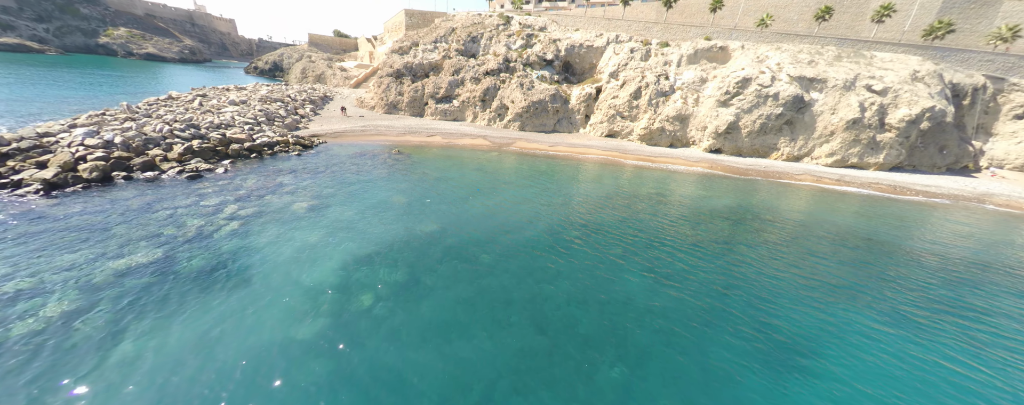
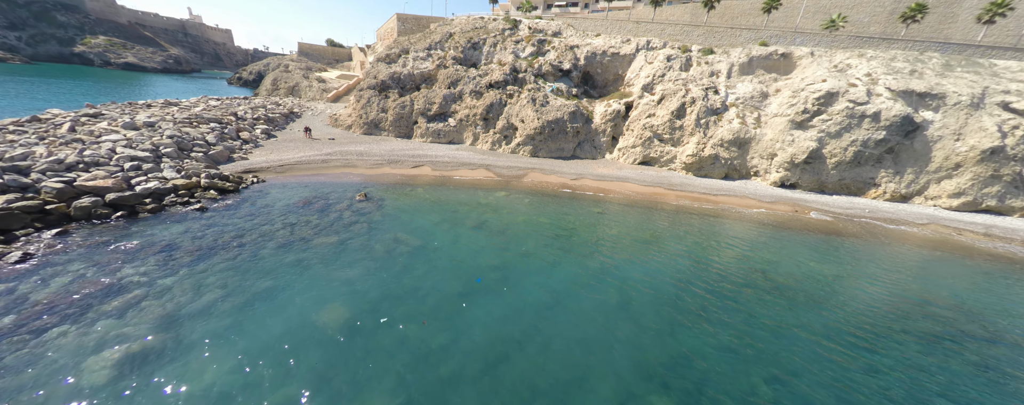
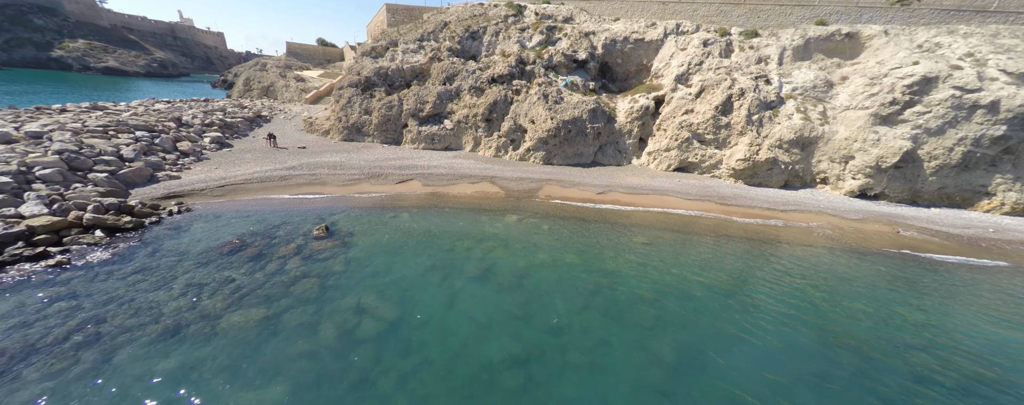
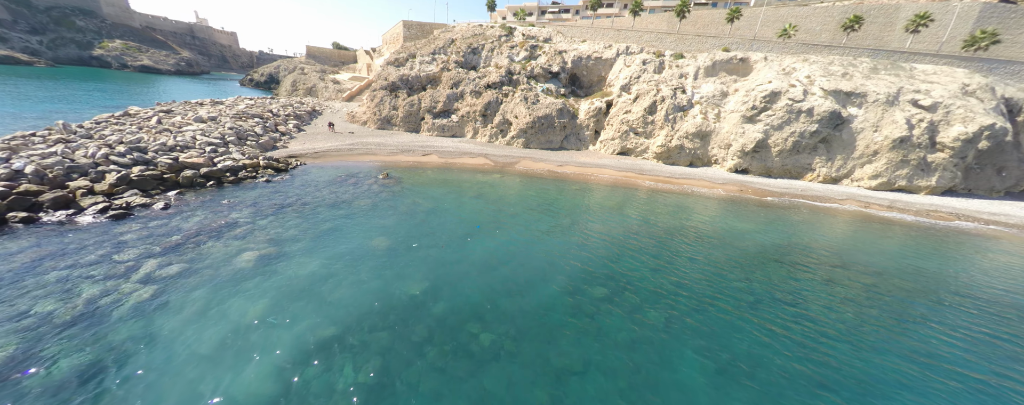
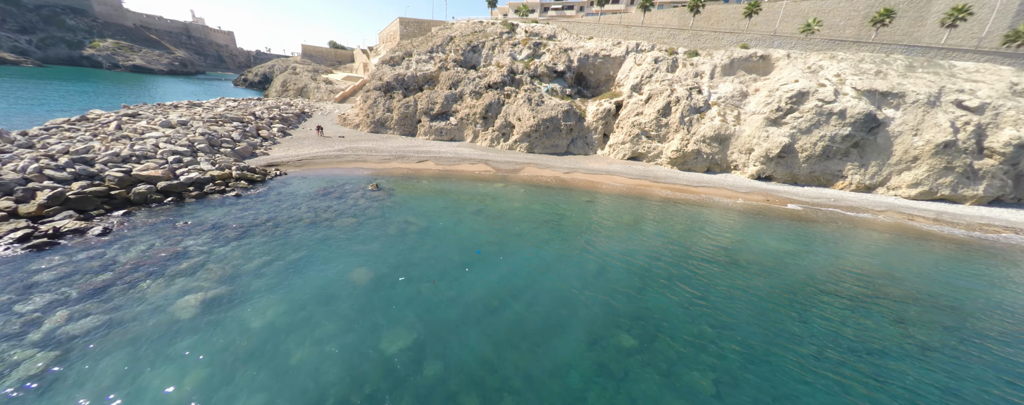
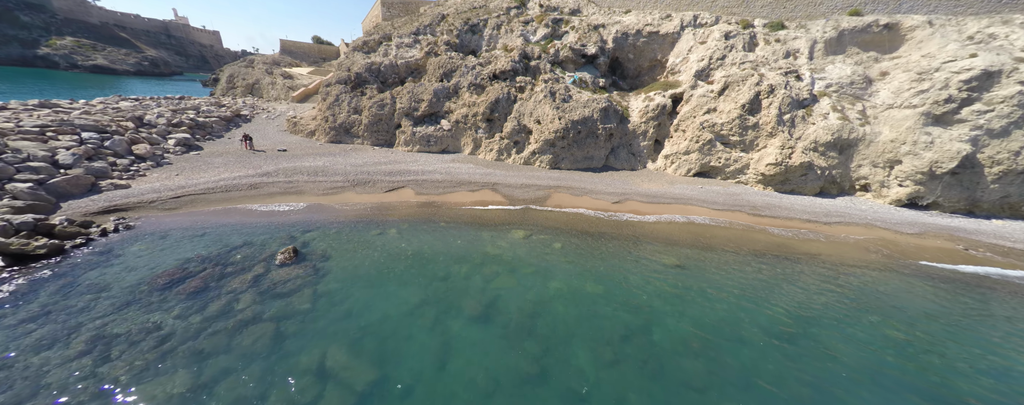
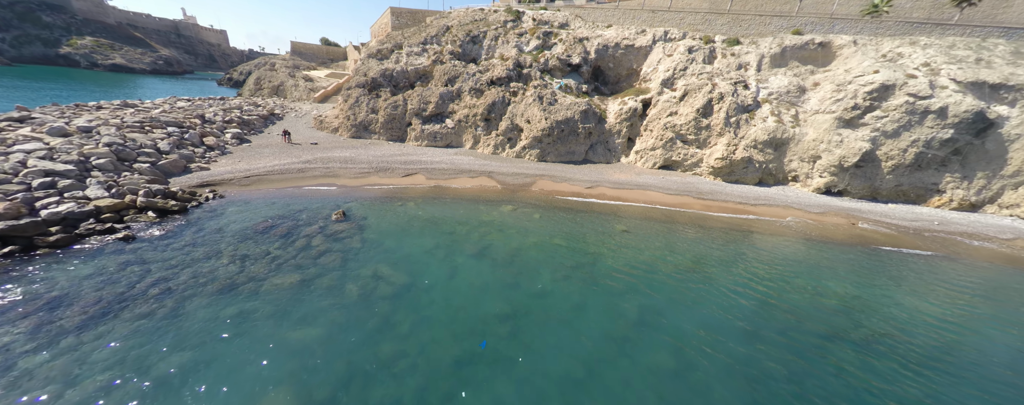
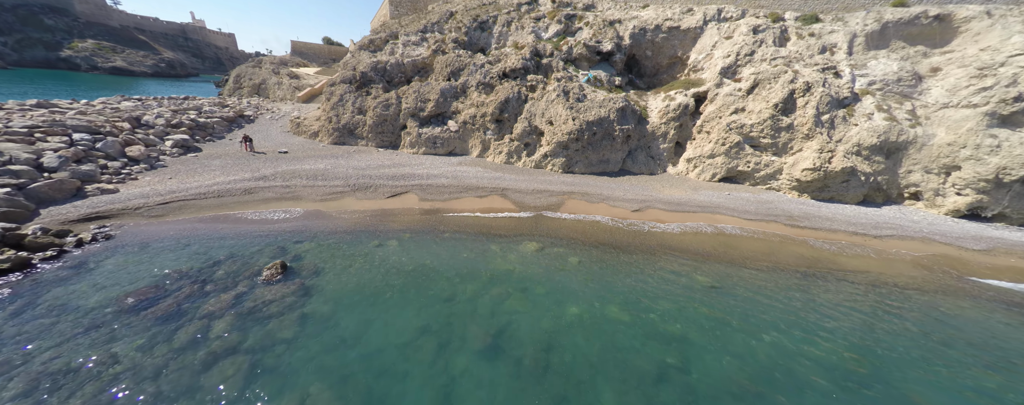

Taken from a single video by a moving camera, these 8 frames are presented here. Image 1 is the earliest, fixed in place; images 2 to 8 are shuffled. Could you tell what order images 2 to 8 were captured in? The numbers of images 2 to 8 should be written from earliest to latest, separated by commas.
4, 5, 2, 7, 3, 6, 8
